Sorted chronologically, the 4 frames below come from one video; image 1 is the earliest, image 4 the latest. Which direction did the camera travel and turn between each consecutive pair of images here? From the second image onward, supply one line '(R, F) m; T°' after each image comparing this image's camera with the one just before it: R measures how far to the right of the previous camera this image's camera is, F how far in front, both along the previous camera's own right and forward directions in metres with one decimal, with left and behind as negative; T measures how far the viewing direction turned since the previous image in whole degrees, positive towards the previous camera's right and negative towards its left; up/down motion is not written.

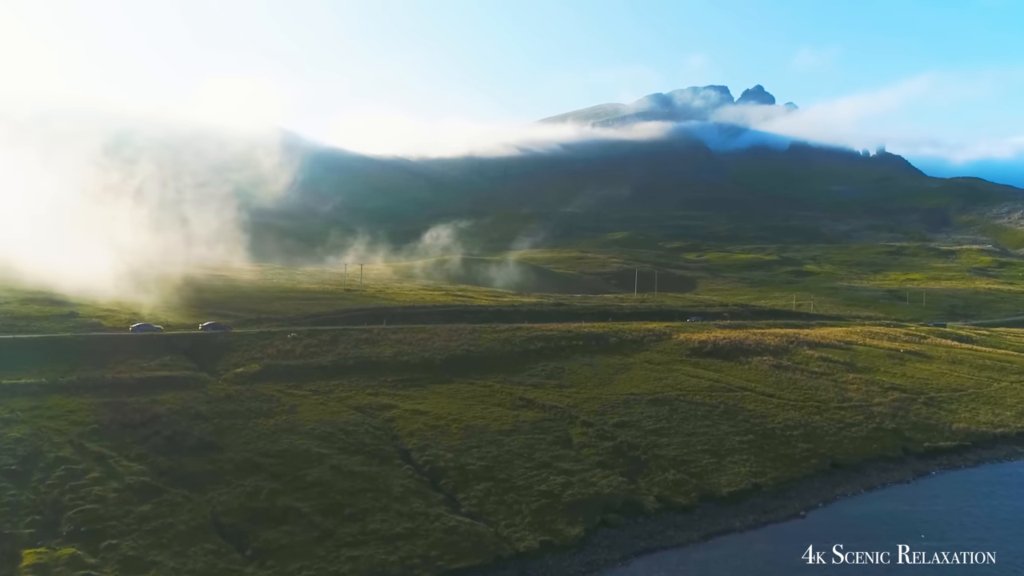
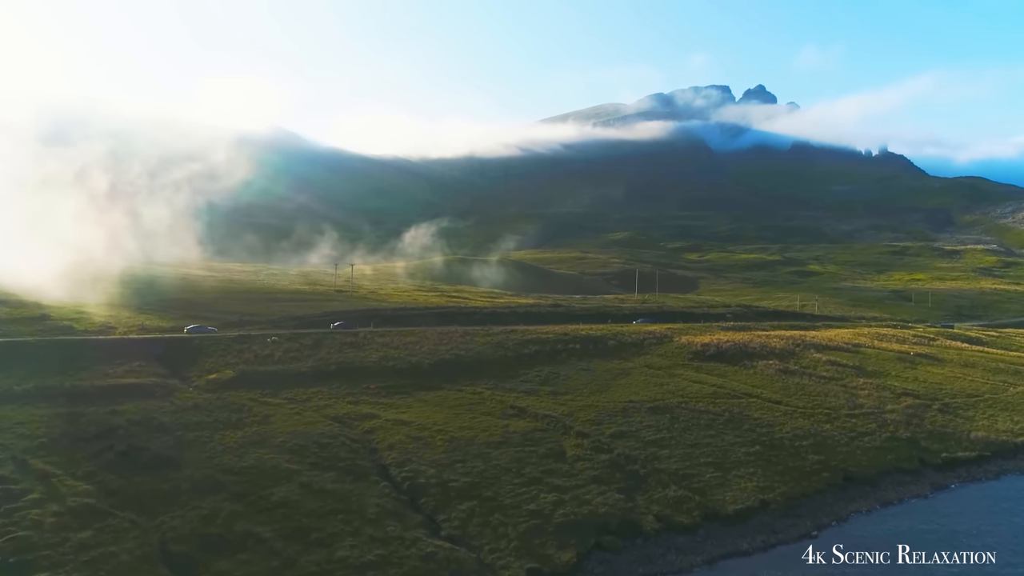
(+1.1, +4.5) m; 0°
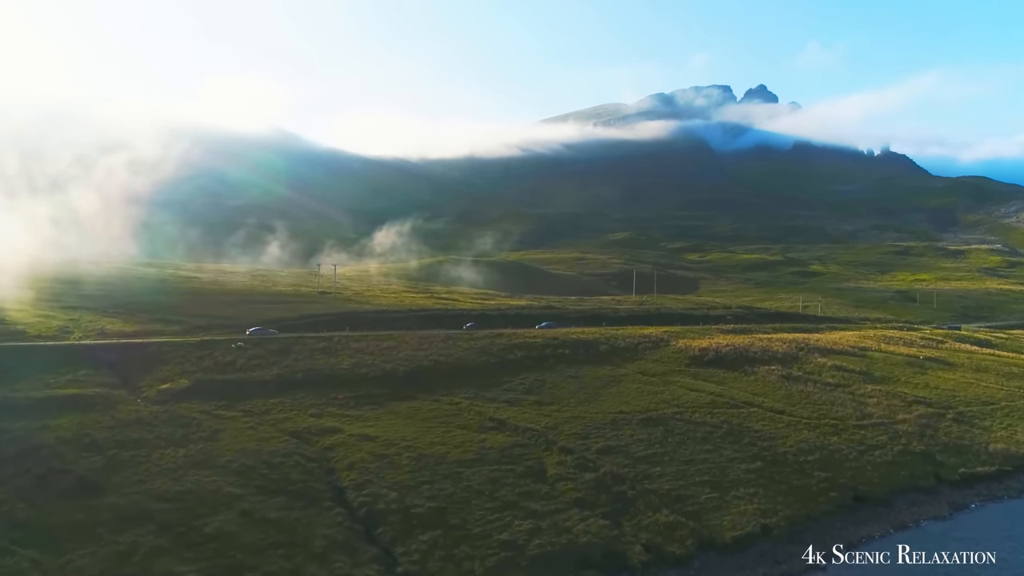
(+2.0, +5.7) m; 0°
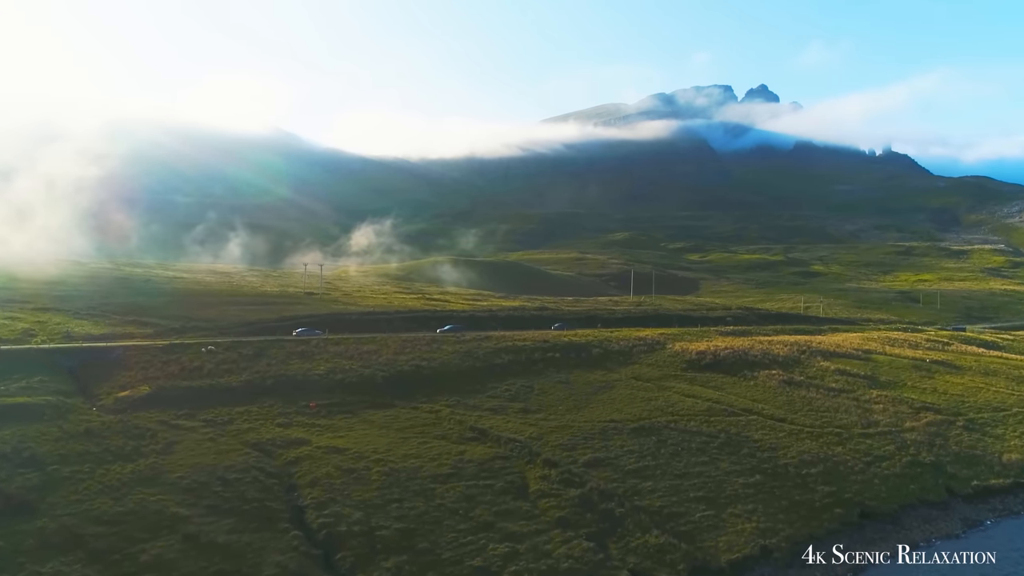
(+1.6, +4.1) m; 0°
